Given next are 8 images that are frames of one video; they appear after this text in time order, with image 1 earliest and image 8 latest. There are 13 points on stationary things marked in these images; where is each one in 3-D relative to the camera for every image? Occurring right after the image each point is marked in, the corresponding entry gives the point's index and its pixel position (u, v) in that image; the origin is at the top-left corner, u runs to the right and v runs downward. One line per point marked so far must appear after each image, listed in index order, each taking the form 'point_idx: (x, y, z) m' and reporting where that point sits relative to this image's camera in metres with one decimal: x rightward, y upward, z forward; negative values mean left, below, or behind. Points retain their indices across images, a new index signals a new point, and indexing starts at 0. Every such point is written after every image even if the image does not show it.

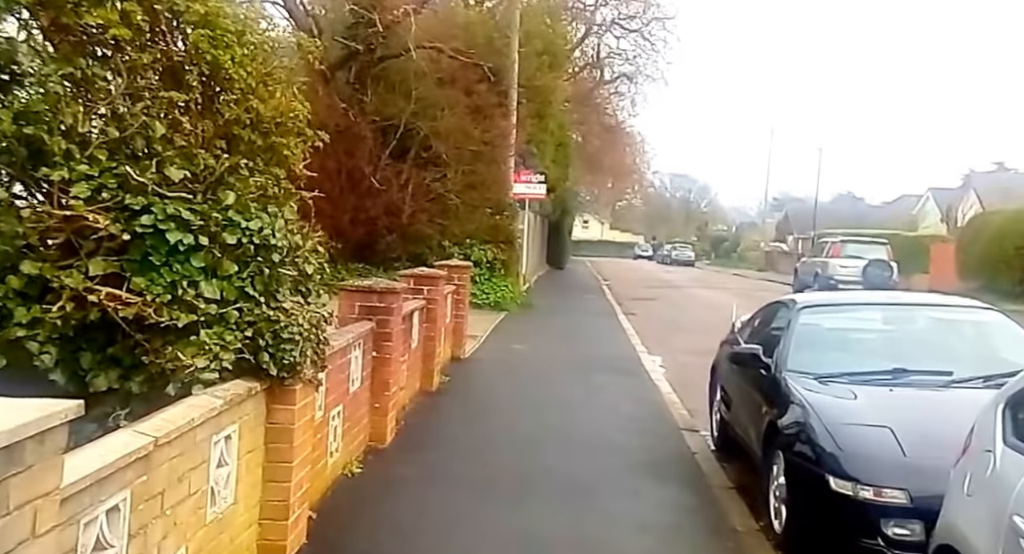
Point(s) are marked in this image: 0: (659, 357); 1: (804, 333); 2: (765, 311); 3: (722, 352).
0: (+2.4, -1.4, +14.4) m
1: (+2.2, -0.4, +6.8) m
2: (+2.3, -0.3, +8.2) m
3: (+2.1, -0.8, +8.8) m
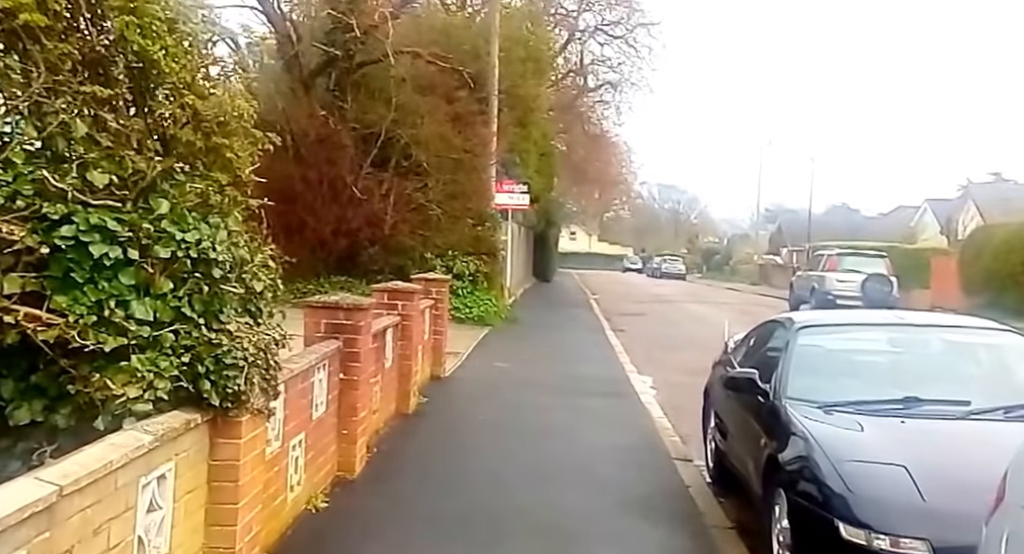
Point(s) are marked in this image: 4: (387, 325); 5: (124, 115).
0: (+2.1, -1.6, +13.8) m
1: (+2.1, -0.6, +6.2) m
2: (+2.2, -0.5, +7.6) m
3: (+1.9, -0.9, +8.2) m
4: (-1.2, -0.5, +8.6) m
5: (-2.3, +1.0, +5.3) m
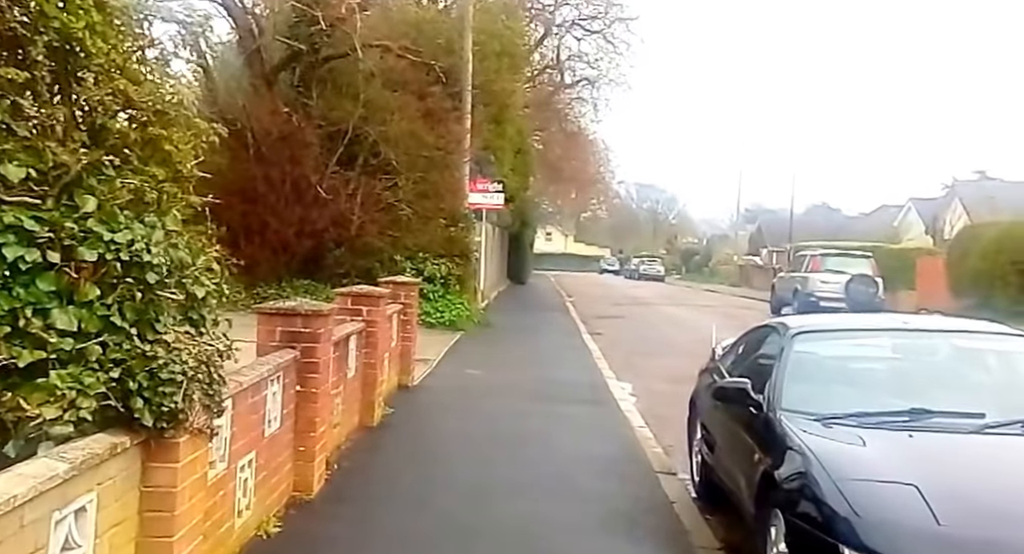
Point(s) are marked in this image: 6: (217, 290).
0: (+1.7, -1.6, +13.4) m
1: (+1.9, -0.6, +5.8) m
2: (+1.9, -0.5, +7.2) m
3: (+1.7, -1.0, +7.8) m
4: (-1.5, -0.5, +8.1) m
5: (-2.5, +0.9, +4.7) m
6: (-1.8, -0.1, +5.3) m
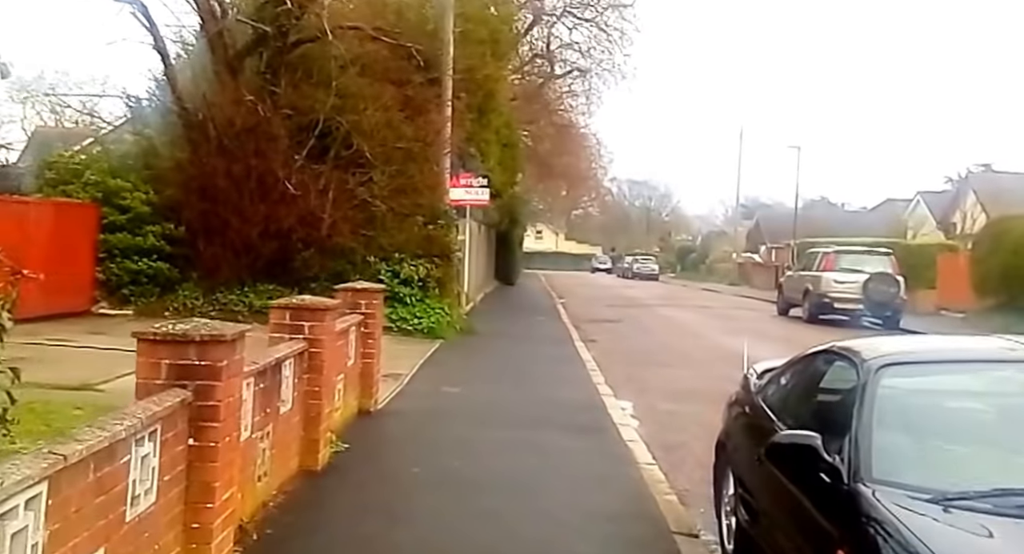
0: (+1.5, -1.7, +11.7) m
1: (+1.7, -0.6, +4.1) m
2: (+1.8, -0.5, +5.5) m
3: (+1.5, -1.0, +6.1) m
4: (-1.7, -0.6, +6.4) m
5: (-2.6, +0.9, +3.0) m
6: (-1.9, -0.1, +3.6) m
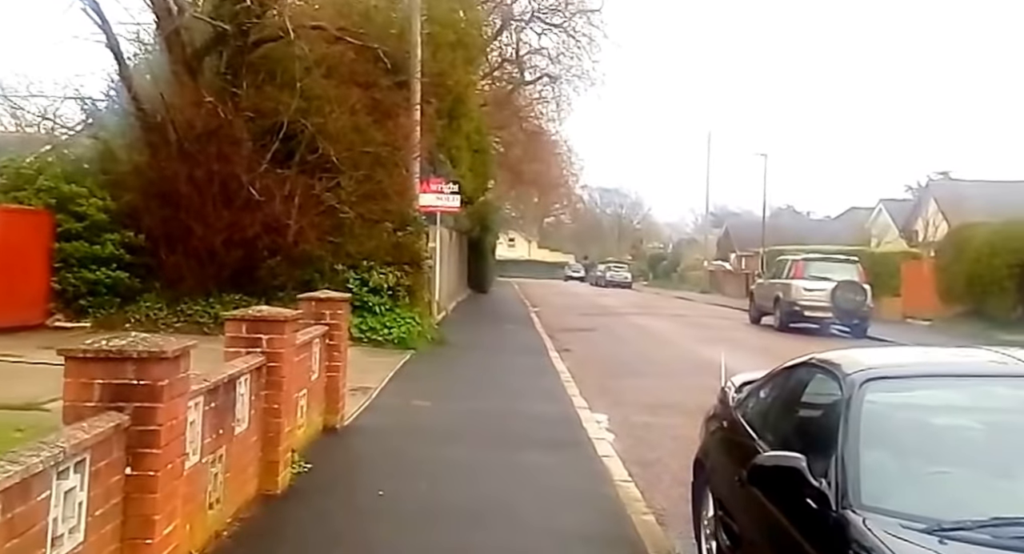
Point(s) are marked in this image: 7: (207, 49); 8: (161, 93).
0: (+1.2, -1.8, +11.5) m
1: (+1.6, -0.7, +3.9) m
2: (+1.6, -0.6, +5.3) m
3: (+1.3, -1.1, +5.9) m
4: (-1.9, -0.7, +6.1) m
5: (-2.7, +0.8, +2.7) m
6: (-2.0, -0.2, +3.3) m
7: (-6.6, +4.9, +19.5) m
8: (-7.6, +4.0, +19.5) m
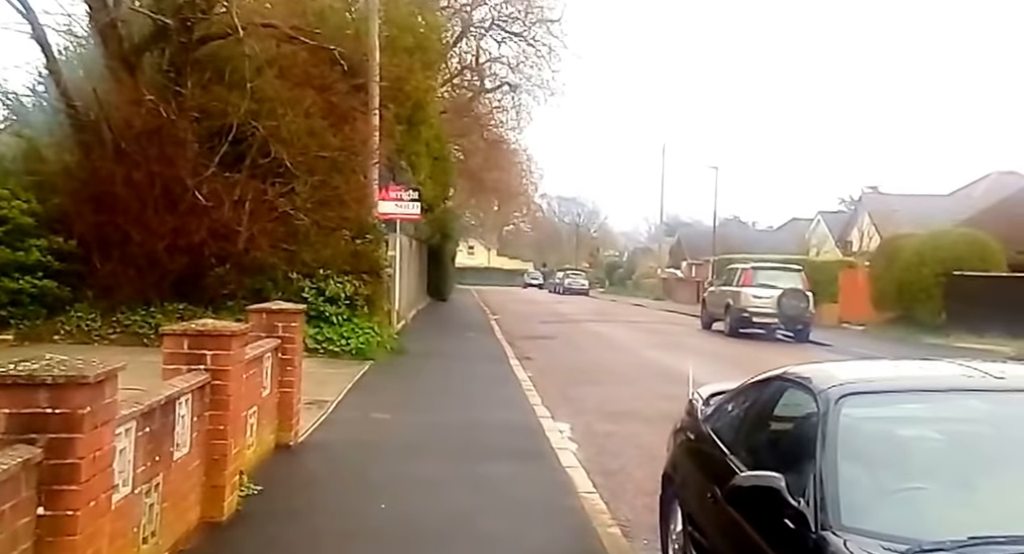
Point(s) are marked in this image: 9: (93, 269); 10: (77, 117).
0: (+0.7, -1.9, +11.3) m
1: (+1.4, -0.7, +3.7) m
2: (+1.4, -0.7, +5.1) m
3: (+1.1, -1.1, +5.7) m
4: (-2.1, -0.7, +5.7) m
5: (-2.8, +0.8, +2.4) m
6: (-2.1, -0.3, +2.9) m
7: (-7.5, +4.7, +19.0) m
8: (-8.5, +3.8, +18.9) m
9: (-9.2, +0.2, +19.9) m
10: (-9.0, +3.3, +19.0) m
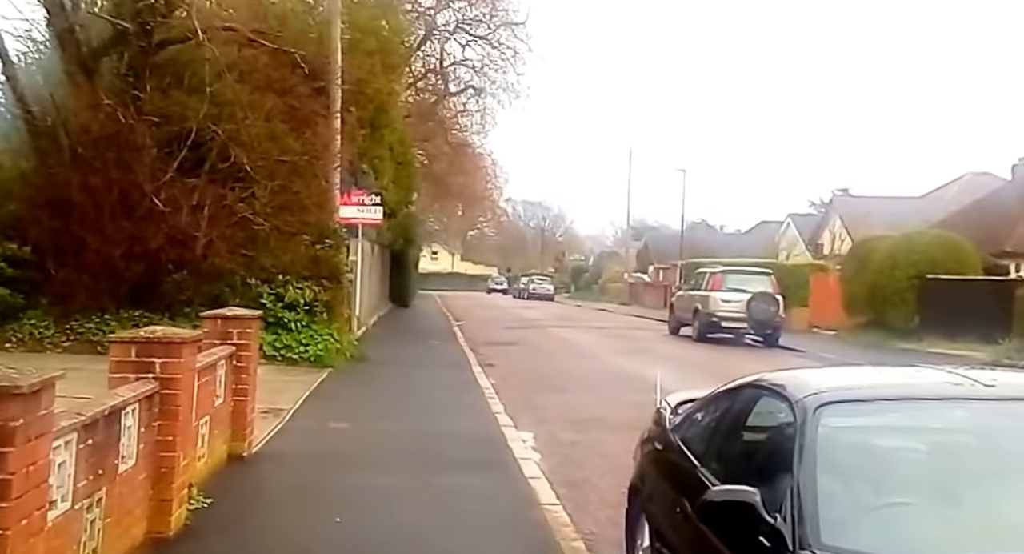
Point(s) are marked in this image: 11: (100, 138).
0: (+0.2, -2.0, +11.1) m
1: (+1.3, -0.7, +3.6) m
2: (+1.2, -0.7, +5.0) m
3: (+0.8, -1.2, +5.5) m
4: (-2.4, -0.8, +5.4) m
5: (-2.9, +0.7, +2.0) m
6: (-2.3, -0.3, +2.6) m
7: (-8.3, +4.6, +18.5) m
8: (-9.3, +3.6, +18.4) m
9: (-10.0, 0.0, +19.3) m
10: (-9.7, +3.2, +18.4) m
11: (-8.4, +2.8, +18.4) m
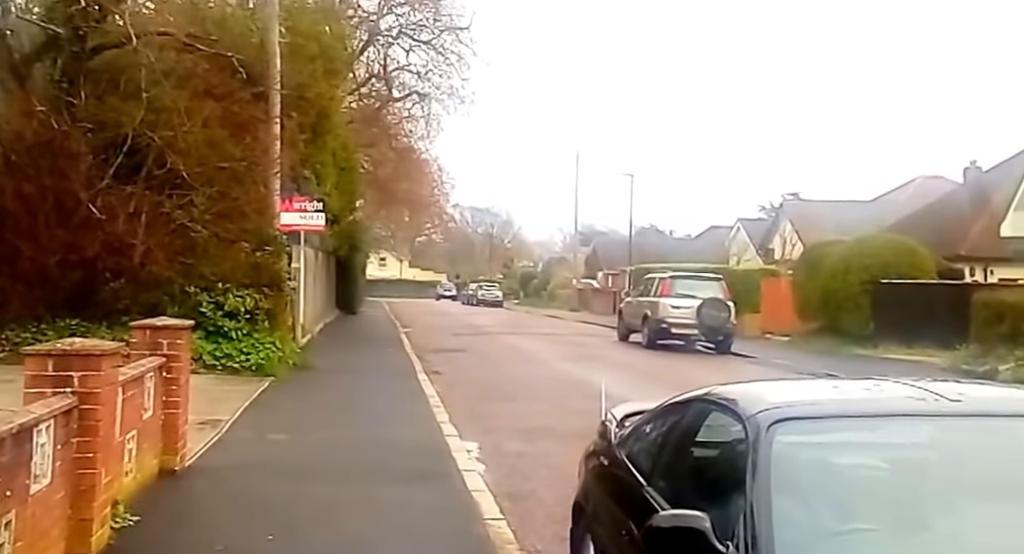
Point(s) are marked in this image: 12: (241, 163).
0: (-0.5, -2.0, +10.8) m
1: (+1.0, -0.8, +3.3) m
2: (+0.8, -0.7, +4.7) m
3: (+0.5, -1.2, +5.3) m
4: (-2.7, -0.8, +5.0) m
5: (-3.1, +0.7, +1.6) m
6: (-2.5, -0.3, +2.2) m
7: (-9.4, +4.5, +17.8) m
8: (-10.3, +3.5, +17.6) m
9: (-11.1, -0.1, +18.4) m
10: (-10.8, +3.0, +17.6) m
11: (-9.5, +2.7, +17.6) m
12: (-5.8, +2.4, +19.1) m
